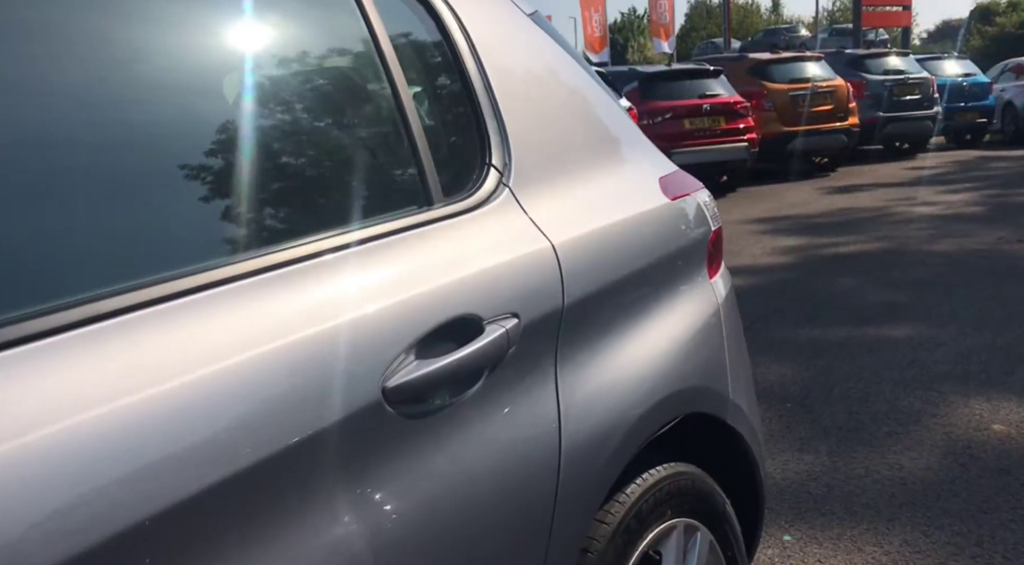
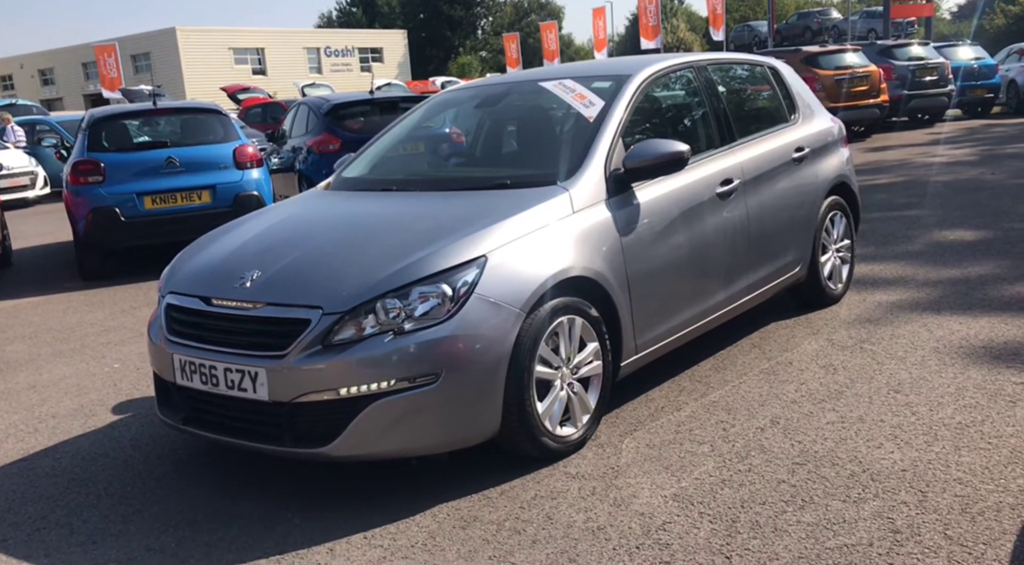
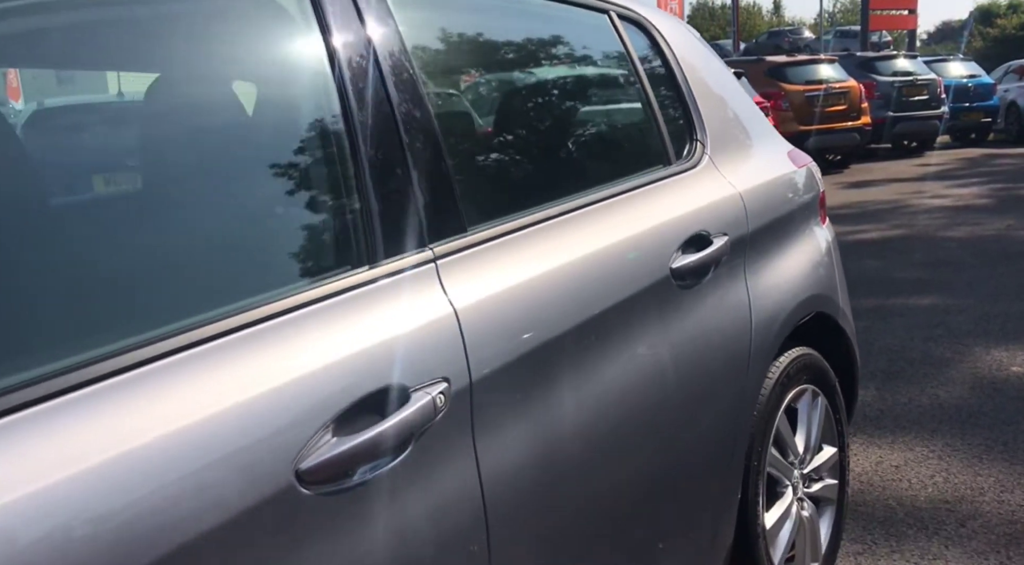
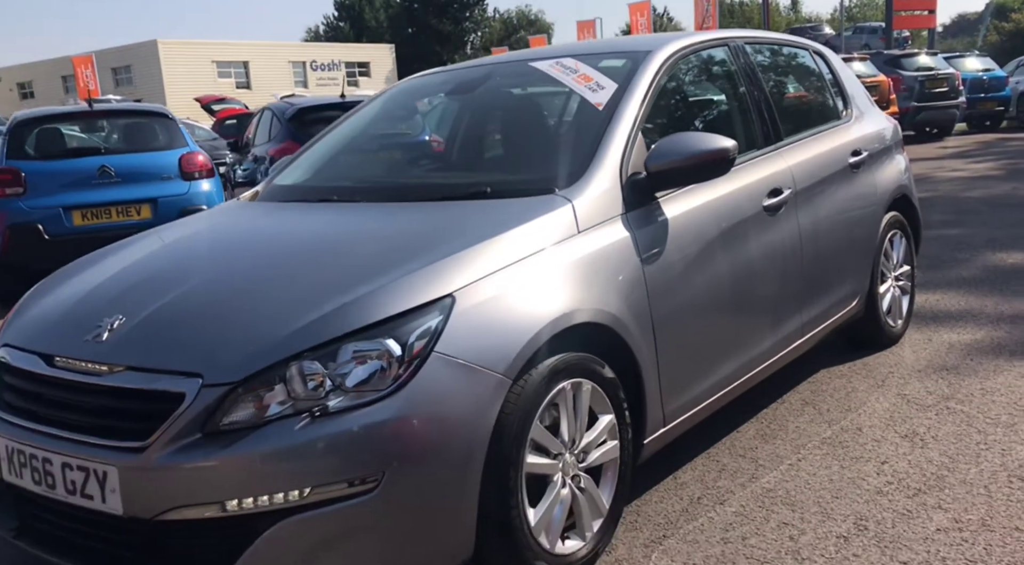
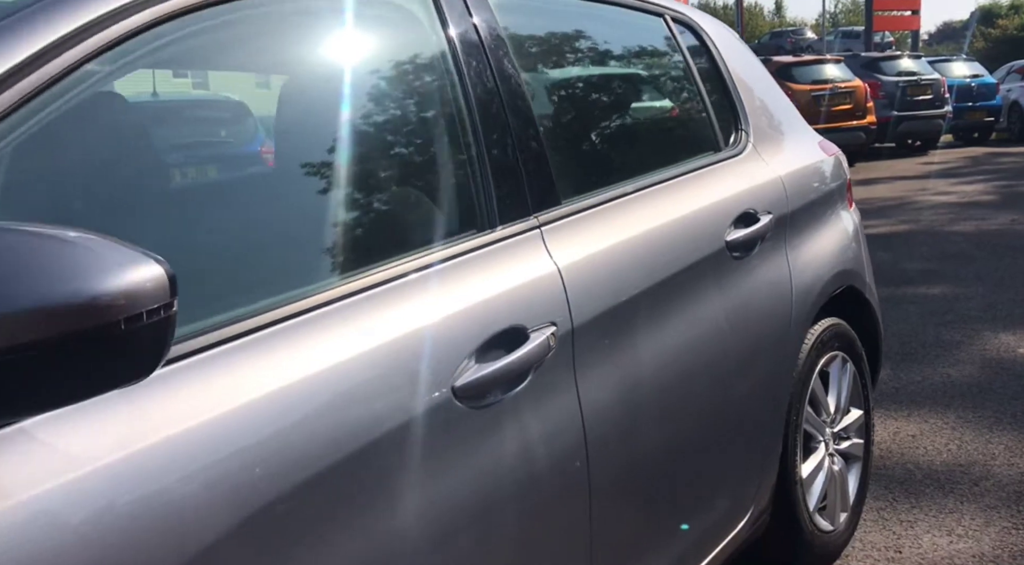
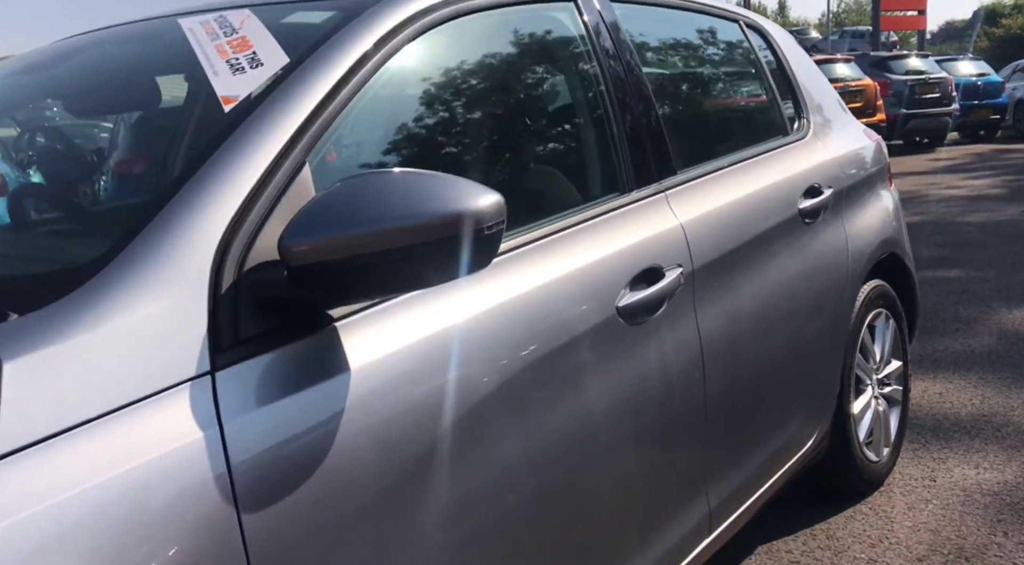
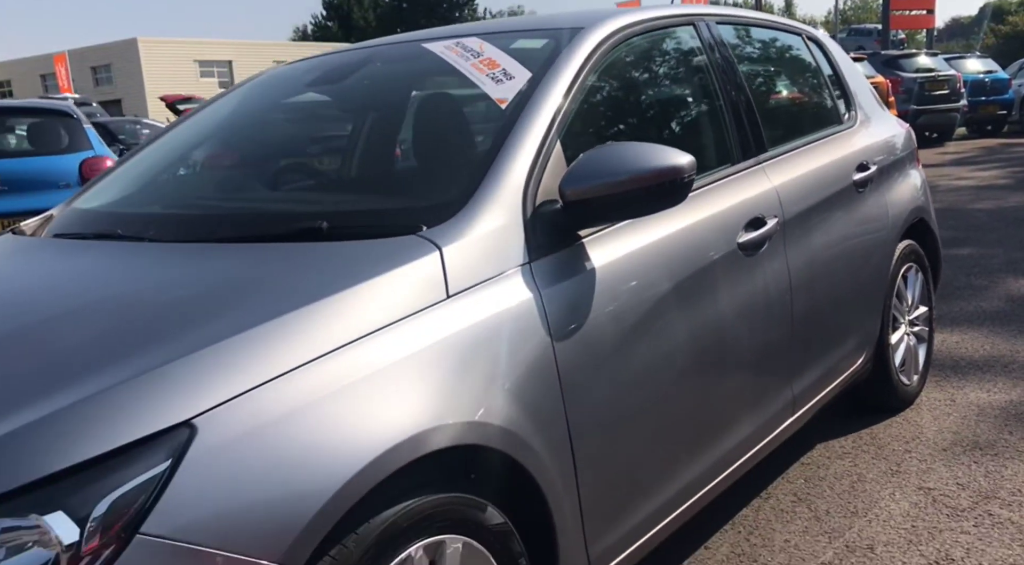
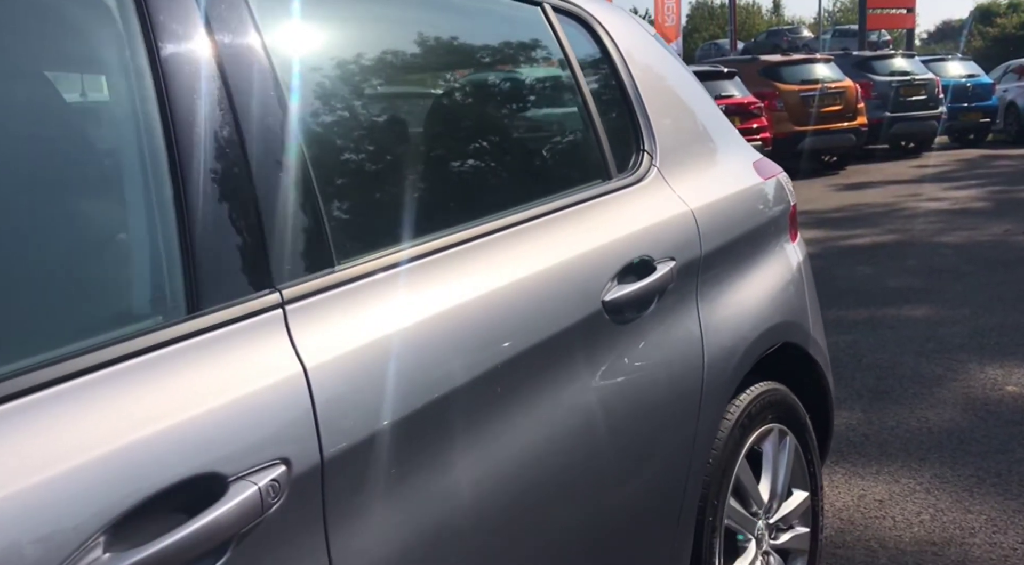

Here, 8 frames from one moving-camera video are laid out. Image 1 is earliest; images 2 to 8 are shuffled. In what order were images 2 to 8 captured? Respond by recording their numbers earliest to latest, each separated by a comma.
8, 3, 5, 6, 7, 4, 2
